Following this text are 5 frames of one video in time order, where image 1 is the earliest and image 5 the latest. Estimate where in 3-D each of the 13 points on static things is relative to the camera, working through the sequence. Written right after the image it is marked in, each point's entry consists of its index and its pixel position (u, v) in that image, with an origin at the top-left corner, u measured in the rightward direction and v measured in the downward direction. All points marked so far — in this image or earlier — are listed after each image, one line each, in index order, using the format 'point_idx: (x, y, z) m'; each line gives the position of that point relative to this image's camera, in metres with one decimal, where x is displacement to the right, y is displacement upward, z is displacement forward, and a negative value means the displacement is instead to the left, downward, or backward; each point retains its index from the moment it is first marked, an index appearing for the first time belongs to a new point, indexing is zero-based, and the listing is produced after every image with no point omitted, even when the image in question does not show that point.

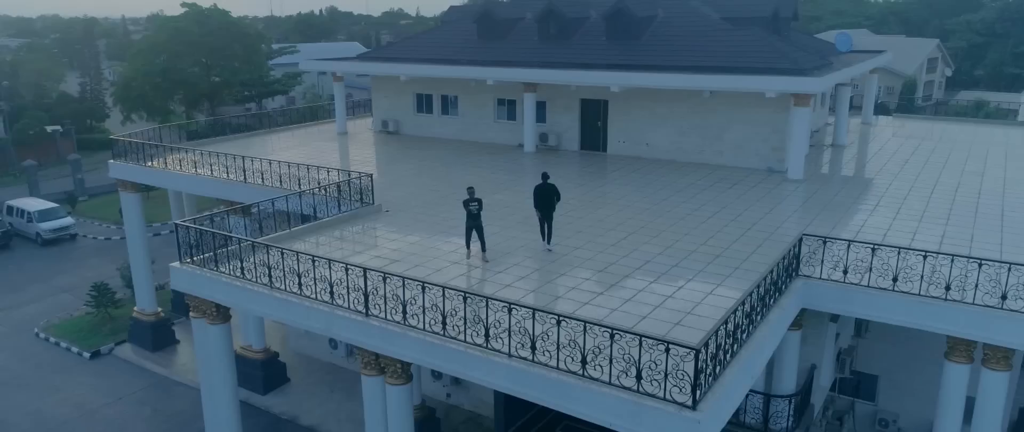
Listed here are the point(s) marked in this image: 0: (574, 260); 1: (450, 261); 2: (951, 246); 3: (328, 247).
0: (+1.1, -0.7, +12.0) m
1: (-1.0, -0.7, +12.1) m
2: (+7.4, -0.5, +12.4) m
3: (-3.2, -0.5, +12.9) m
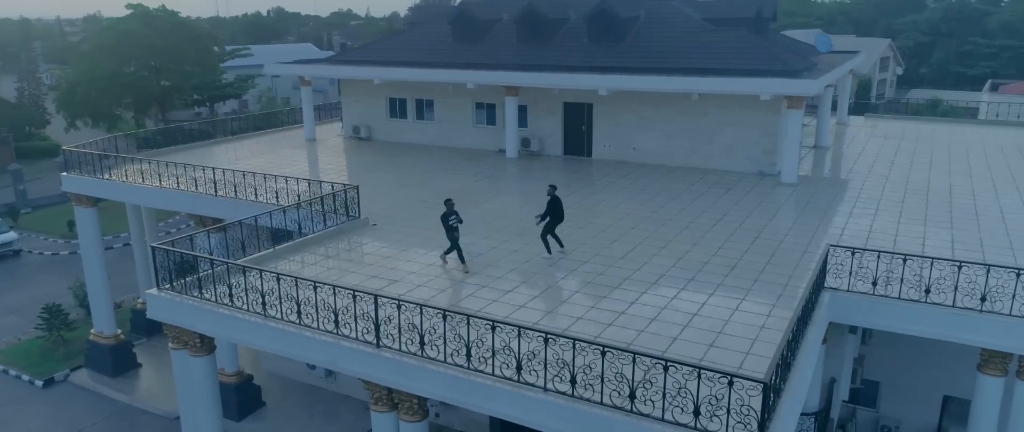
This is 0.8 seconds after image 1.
0: (+1.2, -0.9, +11.4) m
1: (-0.9, -1.0, +11.3) m
2: (+7.5, -0.6, +12.2) m
3: (-3.2, -0.8, +12.0) m
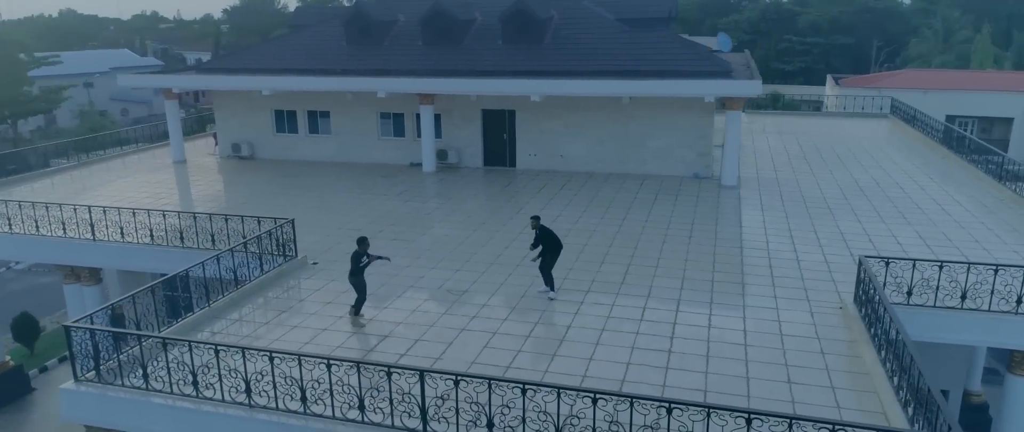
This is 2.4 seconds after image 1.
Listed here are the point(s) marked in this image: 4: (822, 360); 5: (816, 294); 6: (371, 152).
0: (+1.2, -1.3, +10.1) m
1: (-0.8, -1.4, +9.6) m
2: (+7.2, -0.5, +12.3) m
3: (-3.2, -1.4, +9.8) m
4: (+3.6, -1.7, +8.5) m
5: (+4.3, -1.1, +10.4) m
6: (-3.8, +1.7, +19.9) m
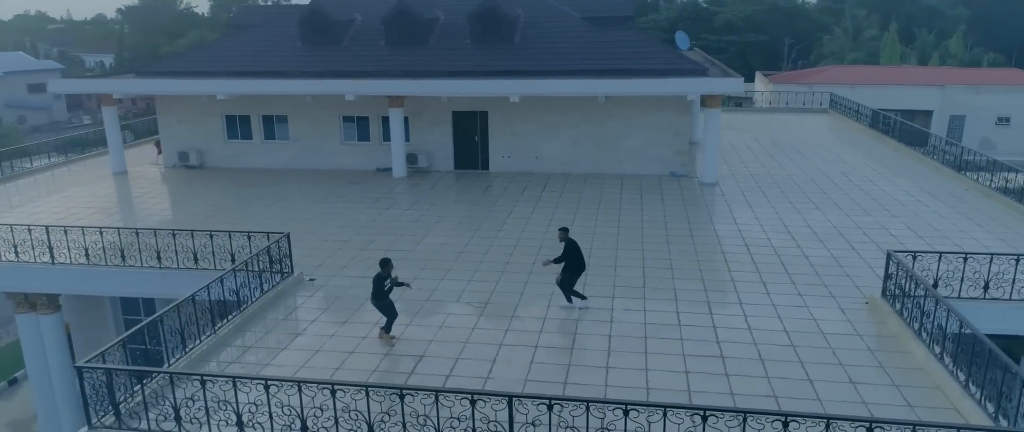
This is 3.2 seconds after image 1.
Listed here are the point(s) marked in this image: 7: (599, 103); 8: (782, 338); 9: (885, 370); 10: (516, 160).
0: (+1.6, -1.3, +9.8) m
1: (-0.3, -1.6, +9.1) m
2: (+7.3, -0.4, +12.7) m
3: (-2.7, -1.6, +9.0) m
4: (+4.2, -1.6, +8.5) m
5: (+4.6, -1.1, +10.5) m
6: (-4.6, +1.5, +18.9) m
7: (+2.1, +2.7, +17.4) m
8: (+3.3, -1.5, +9.0) m
9: (+4.2, -1.7, +8.2) m
10: (+0.1, +1.4, +18.2) m
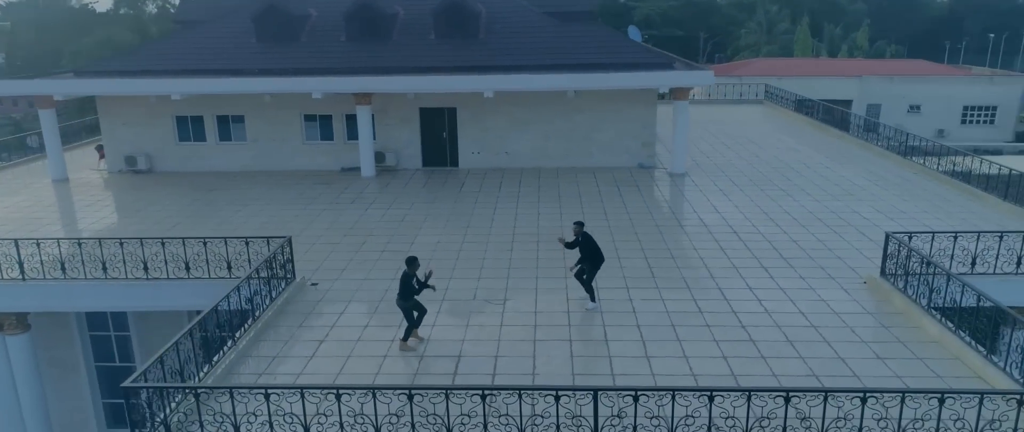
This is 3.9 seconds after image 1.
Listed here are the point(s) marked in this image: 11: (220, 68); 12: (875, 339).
0: (+1.9, -1.2, +10.0) m
1: (+0.1, -1.5, +9.0) m
2: (+7.1, -0.1, +13.4) m
3: (-2.3, -1.7, +8.7) m
4: (+4.6, -1.4, +9.0) m
5: (+4.8, -0.8, +11.0) m
6: (-5.4, +1.4, +18.3) m
7: (+1.3, +2.8, +17.6) m
8: (+3.7, -1.3, +9.4) m
9: (+4.6, -1.5, +8.6) m
10: (-0.6, +1.5, +18.1) m
11: (-7.1, +3.6, +17.7) m
12: (+4.3, -1.5, +8.8) m
